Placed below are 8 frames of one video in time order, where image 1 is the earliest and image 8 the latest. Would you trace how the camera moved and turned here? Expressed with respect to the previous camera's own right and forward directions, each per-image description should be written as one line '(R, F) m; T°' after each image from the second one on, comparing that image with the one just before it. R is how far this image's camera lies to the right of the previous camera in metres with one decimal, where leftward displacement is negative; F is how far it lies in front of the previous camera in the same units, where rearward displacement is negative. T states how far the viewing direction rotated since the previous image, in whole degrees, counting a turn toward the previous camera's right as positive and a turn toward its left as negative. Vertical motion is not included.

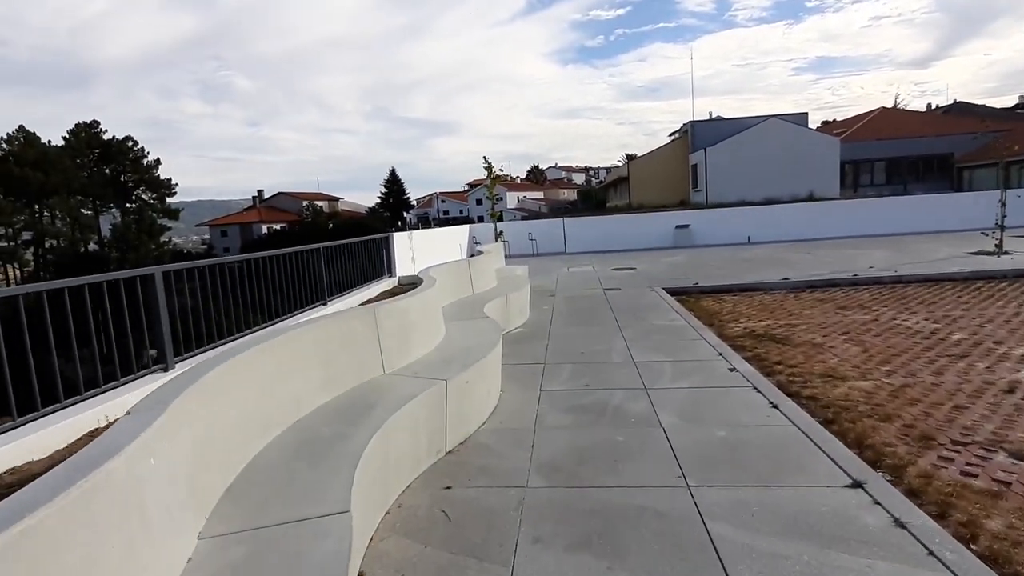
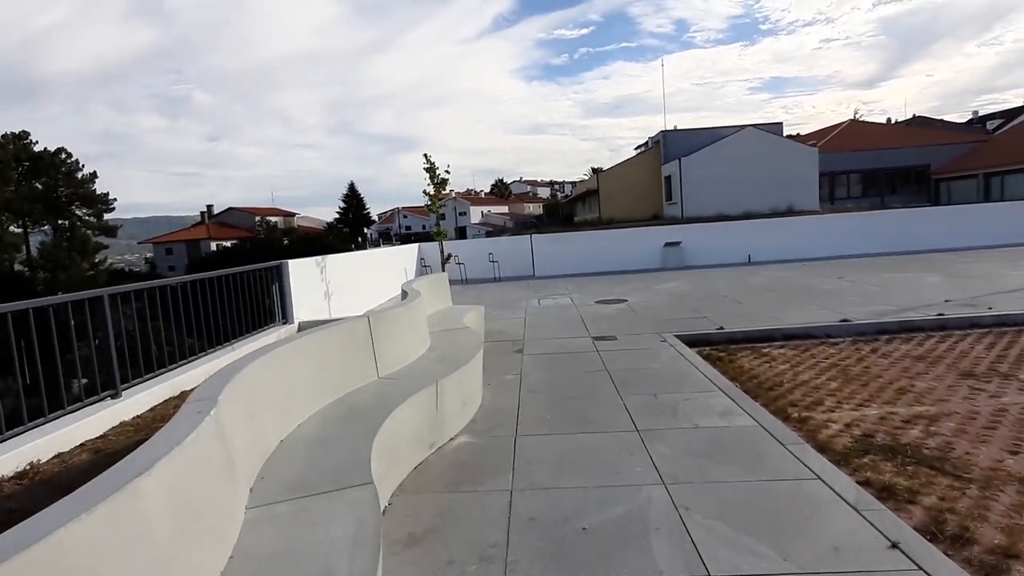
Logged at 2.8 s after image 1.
(+0.2, +3.0) m; +3°
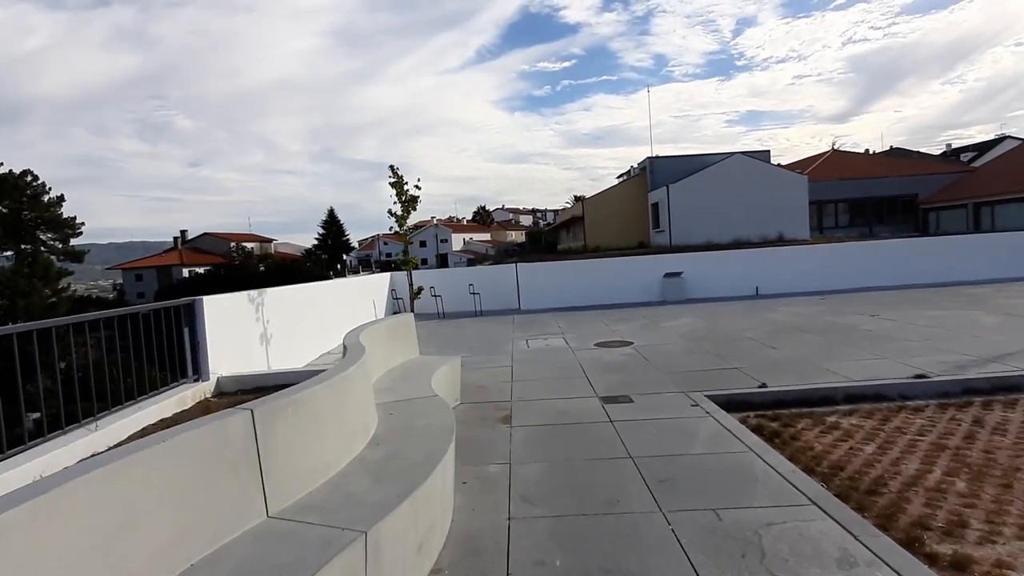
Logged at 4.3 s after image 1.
(0.0, +1.6) m; +2°
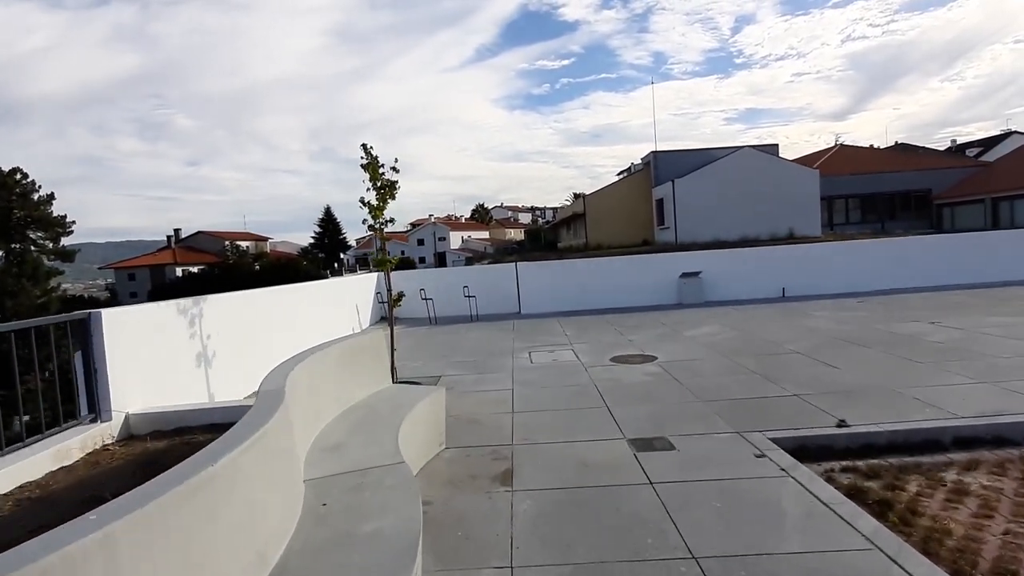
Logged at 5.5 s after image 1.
(0.0, +1.3) m; 0°
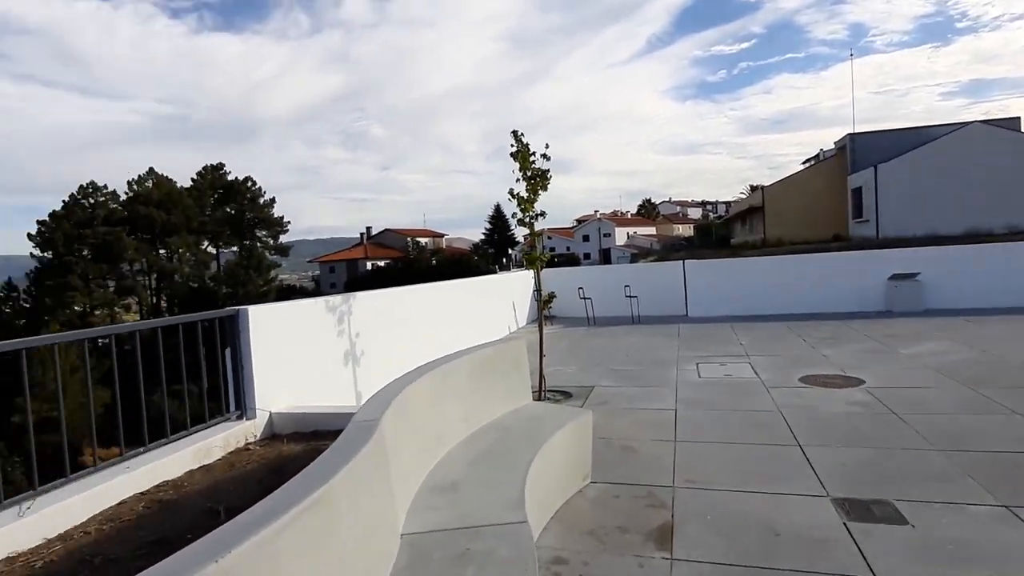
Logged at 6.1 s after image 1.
(0.0, +0.7) m; -16°
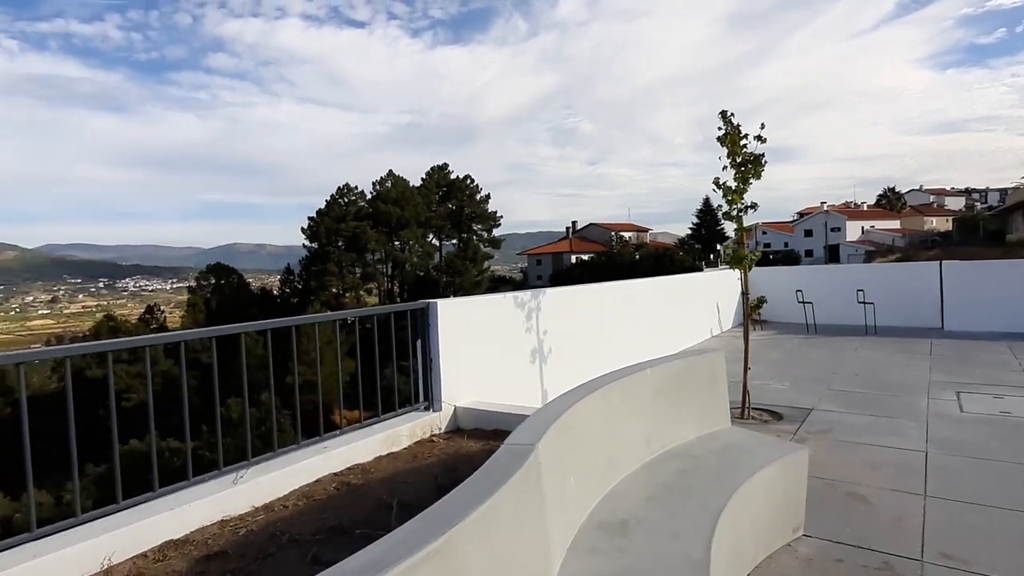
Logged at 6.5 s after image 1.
(+0.1, +0.3) m; -20°
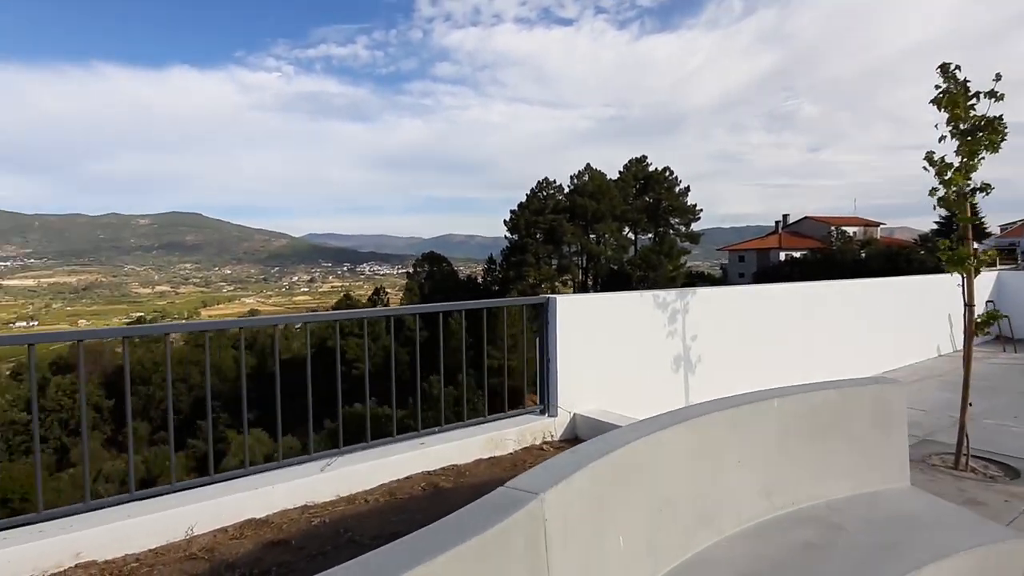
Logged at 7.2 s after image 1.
(+0.4, +0.5) m; -19°
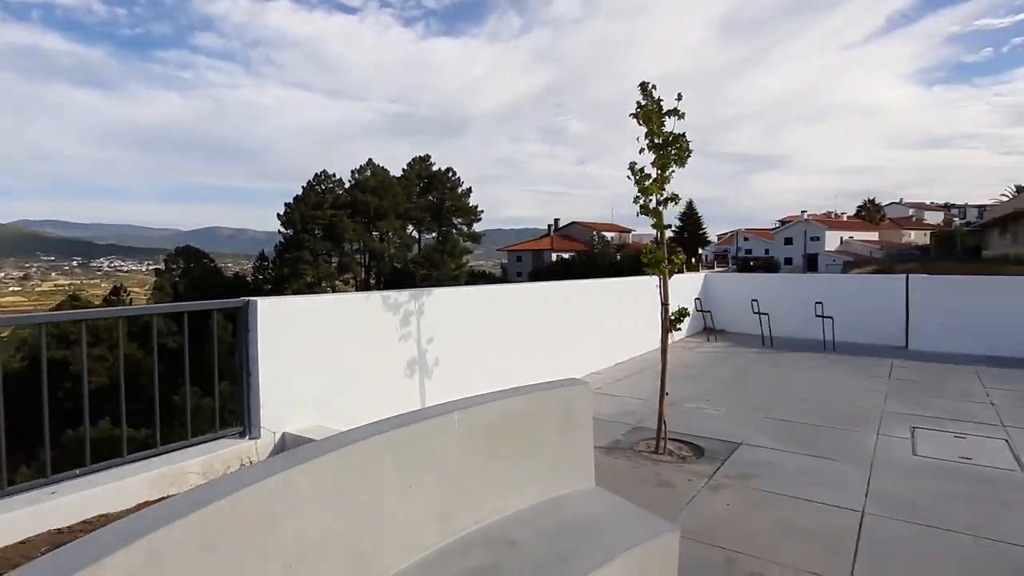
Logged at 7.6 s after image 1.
(+0.4, +0.3) m; +21°
